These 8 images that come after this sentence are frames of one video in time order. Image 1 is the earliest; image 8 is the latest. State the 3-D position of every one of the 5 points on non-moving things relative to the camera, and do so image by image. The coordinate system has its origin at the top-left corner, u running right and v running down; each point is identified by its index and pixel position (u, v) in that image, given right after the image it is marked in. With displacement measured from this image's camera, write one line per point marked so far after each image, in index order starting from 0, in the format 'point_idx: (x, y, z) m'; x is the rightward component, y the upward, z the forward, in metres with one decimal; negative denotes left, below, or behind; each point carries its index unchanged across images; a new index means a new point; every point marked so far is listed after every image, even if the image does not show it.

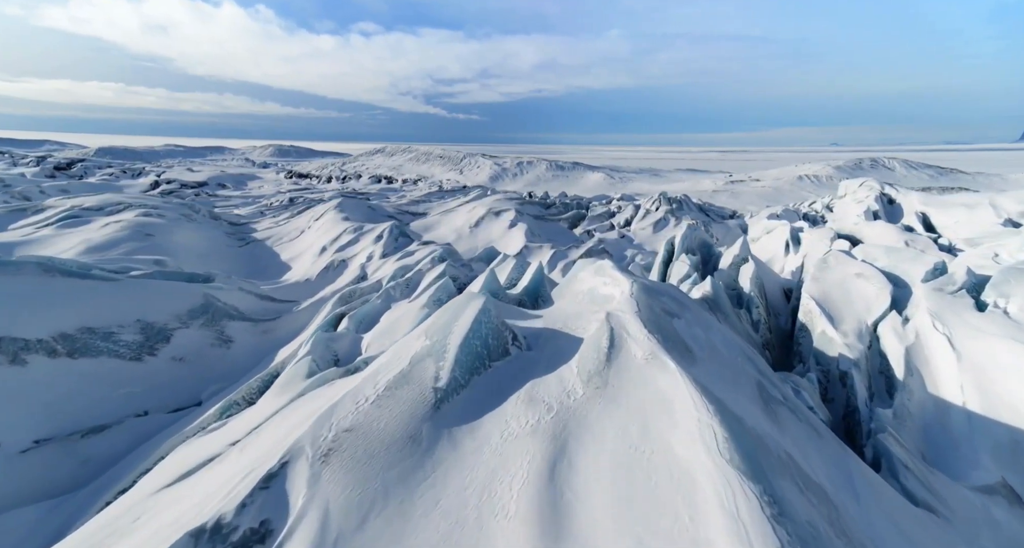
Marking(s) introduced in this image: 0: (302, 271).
0: (-8.5, +0.1, +18.6) m
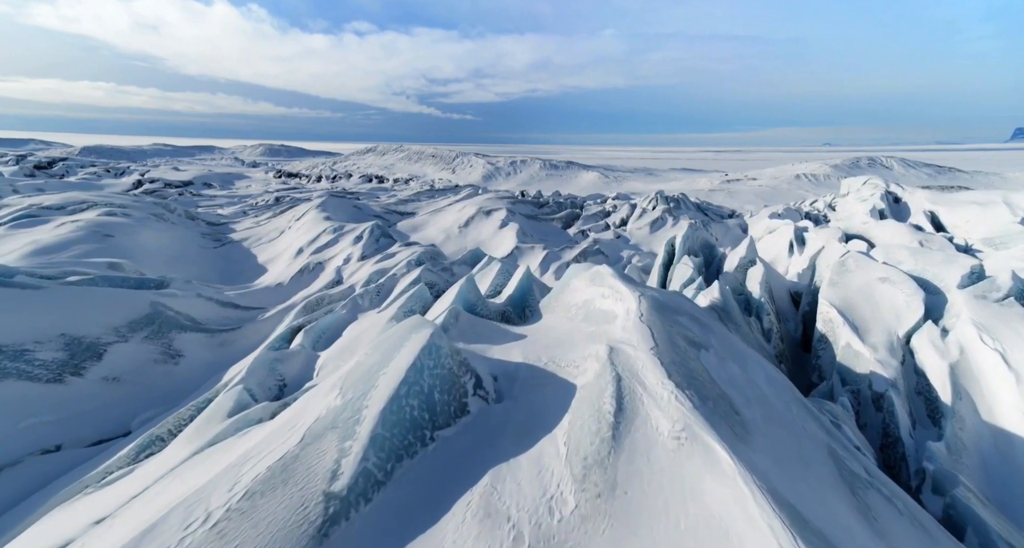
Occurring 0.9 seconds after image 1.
0: (-8.9, 0.0, +17.3) m
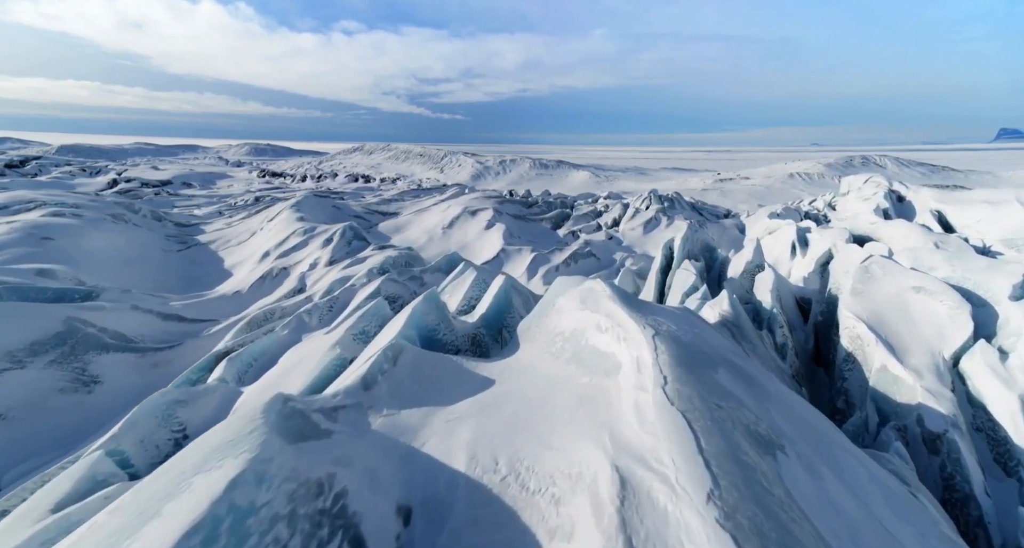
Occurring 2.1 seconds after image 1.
0: (-9.4, -0.3, +15.8) m
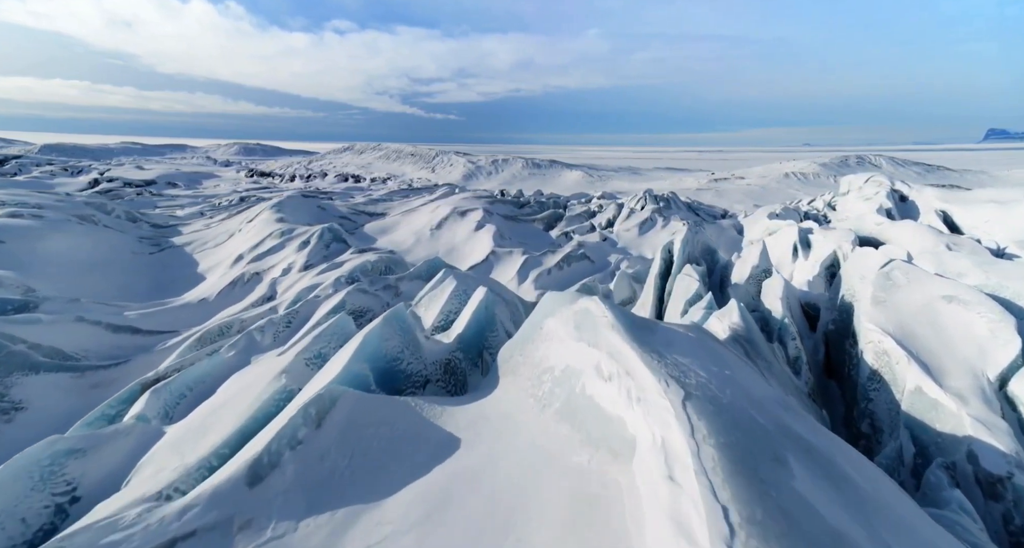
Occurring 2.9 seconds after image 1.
0: (-9.8, -0.4, +14.7) m
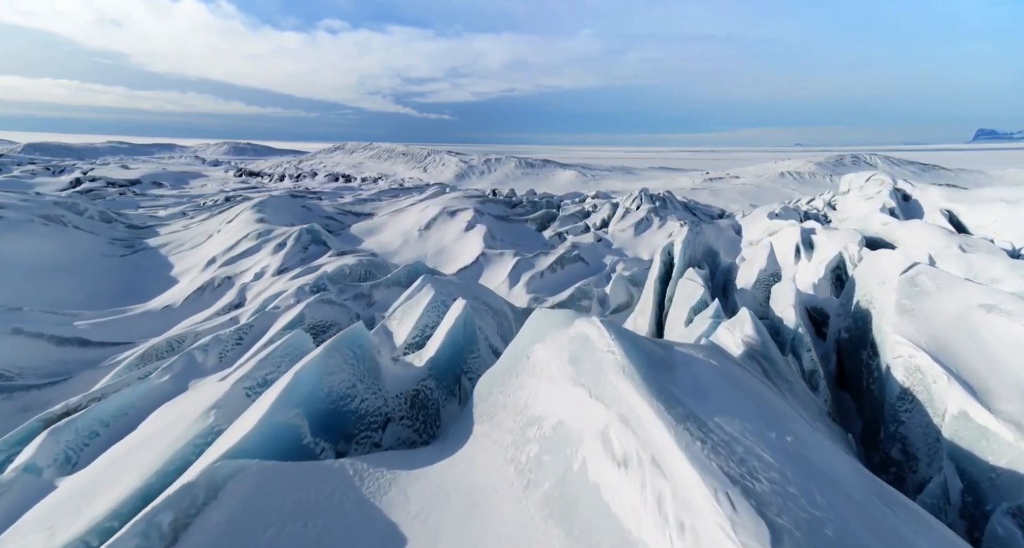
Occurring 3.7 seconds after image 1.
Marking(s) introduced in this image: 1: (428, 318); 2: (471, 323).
0: (-10.1, -0.6, +13.7) m
1: (-1.1, -0.6, +6.0) m
2: (-0.5, -0.5, +5.2) m
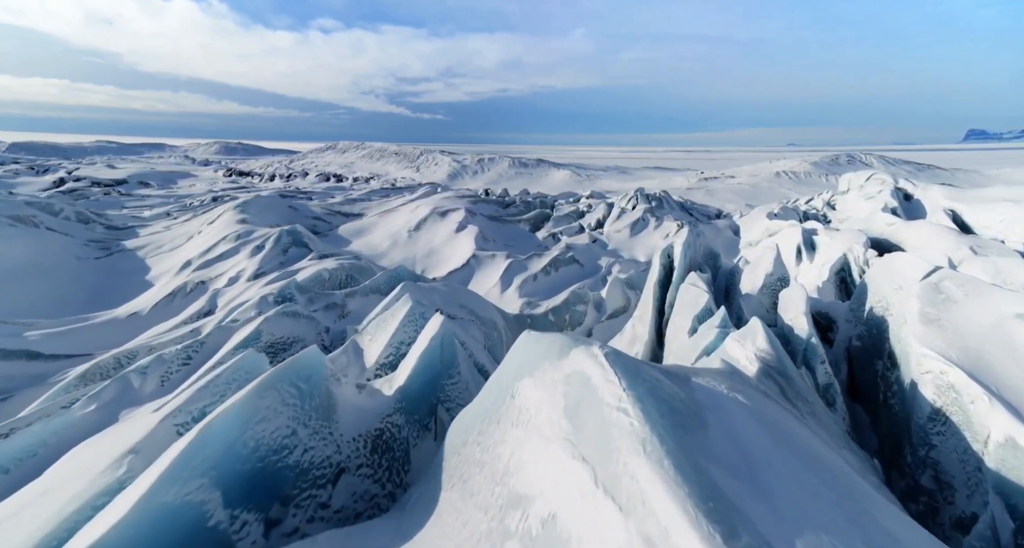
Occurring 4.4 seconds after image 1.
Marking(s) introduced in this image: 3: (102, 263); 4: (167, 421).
0: (-10.3, -0.7, +12.9) m
1: (-1.2, -0.7, +5.3) m
2: (-0.6, -0.7, +4.5) m
3: (-17.4, +0.5, +19.5) m
4: (-2.7, -1.2, +3.7) m
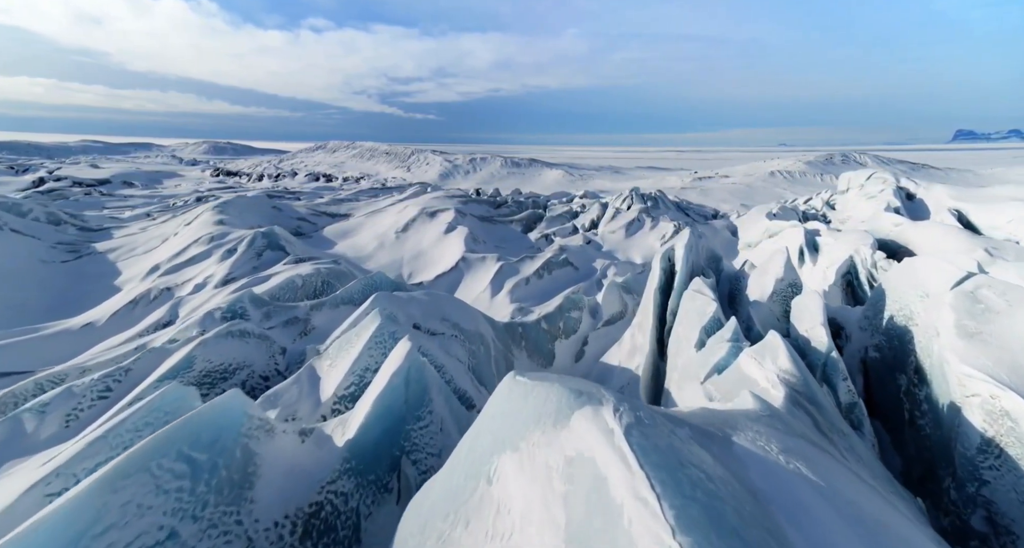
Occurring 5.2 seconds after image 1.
0: (-10.6, -0.8, +11.9) m
1: (-1.4, -0.8, +4.5) m
2: (-0.7, -0.8, +3.7) m
3: (-17.8, +0.3, +18.4) m
4: (-2.9, -1.3, +2.9) m
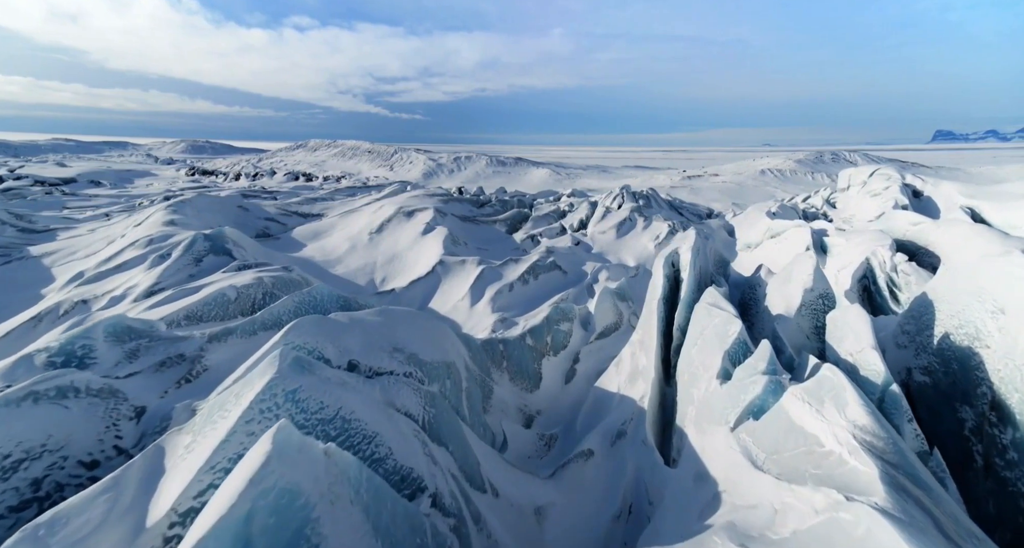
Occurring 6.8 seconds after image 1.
0: (-11.0, -1.1, +10.0) m
1: (-1.6, -1.0, +2.8) m
2: (-0.9, -0.9, +2.0) m
3: (-18.4, 0.0, +16.3) m
4: (-3.0, -1.5, +1.2) m
